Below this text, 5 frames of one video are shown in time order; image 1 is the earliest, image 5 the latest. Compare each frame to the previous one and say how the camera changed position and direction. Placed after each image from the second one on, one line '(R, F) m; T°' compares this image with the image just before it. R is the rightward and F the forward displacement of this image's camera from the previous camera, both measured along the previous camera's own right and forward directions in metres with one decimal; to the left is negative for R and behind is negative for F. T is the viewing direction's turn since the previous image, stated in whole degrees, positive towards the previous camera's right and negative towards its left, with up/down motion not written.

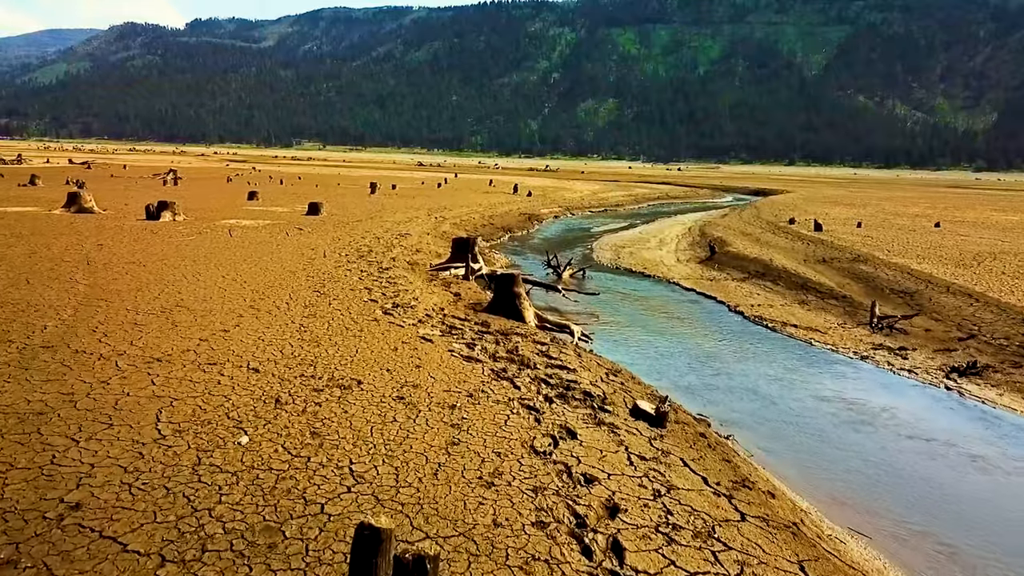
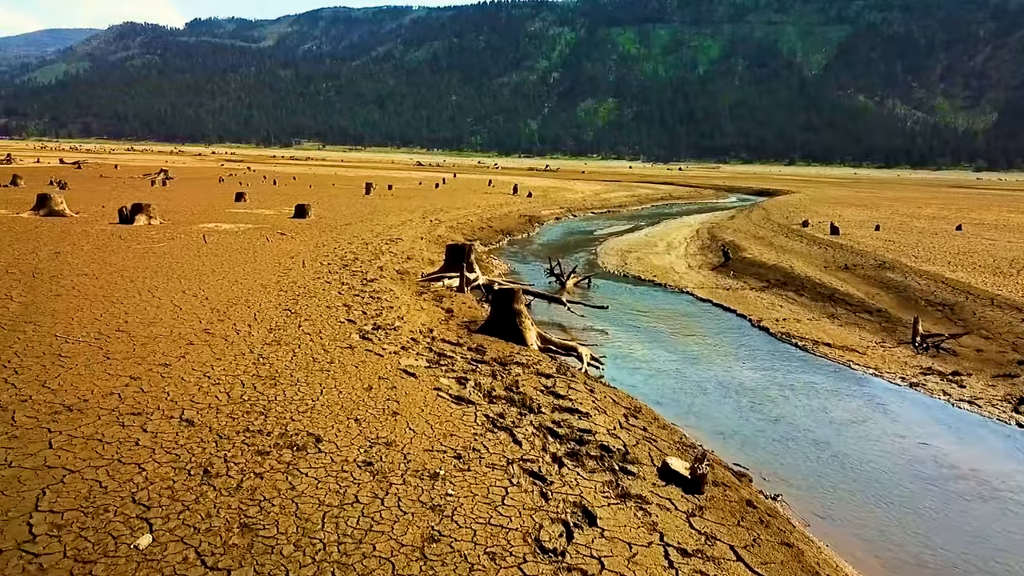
(0.0, +2.0) m; 0°
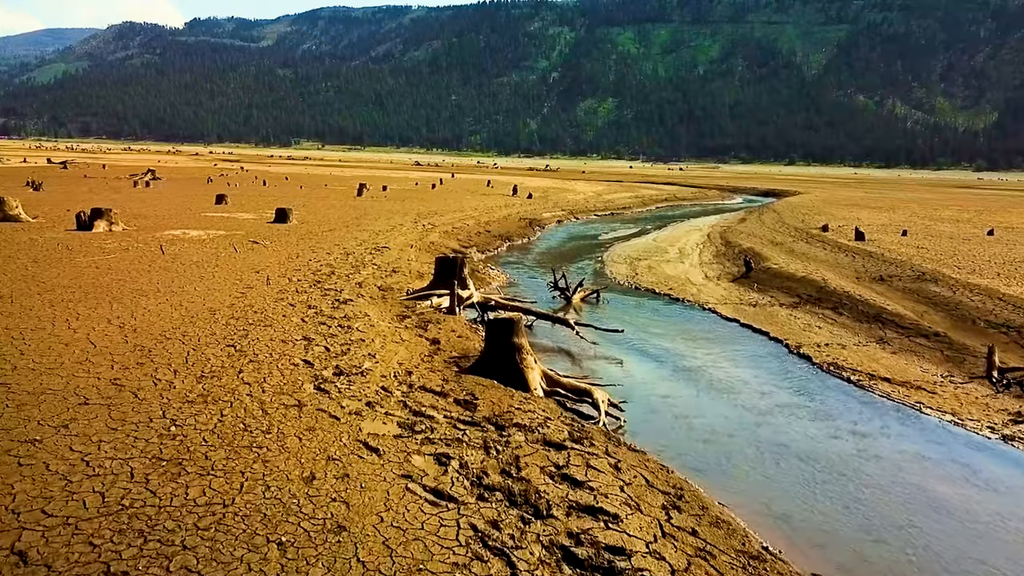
(0.0, +2.7) m; 0°
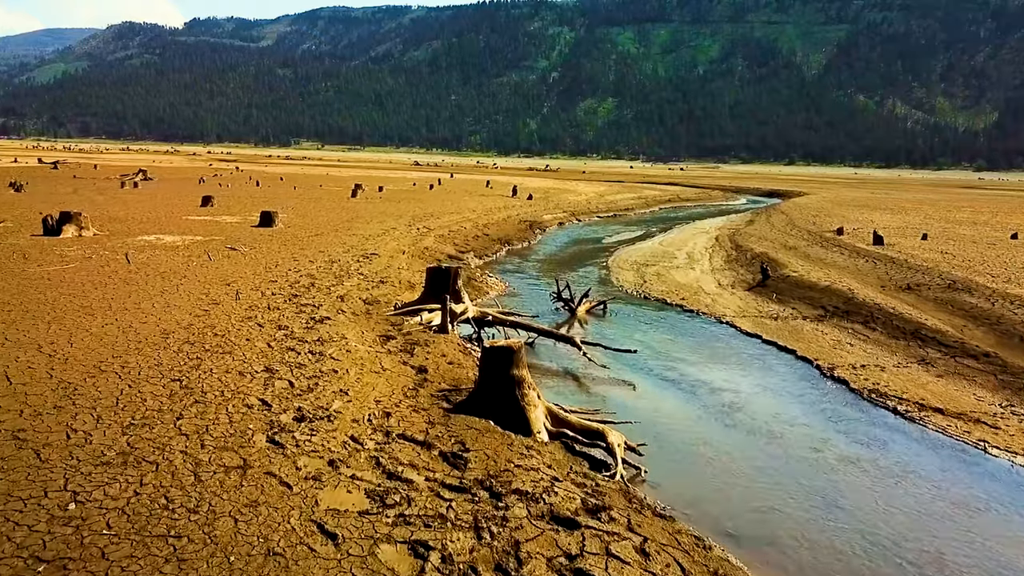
(0.0, +1.7) m; 0°
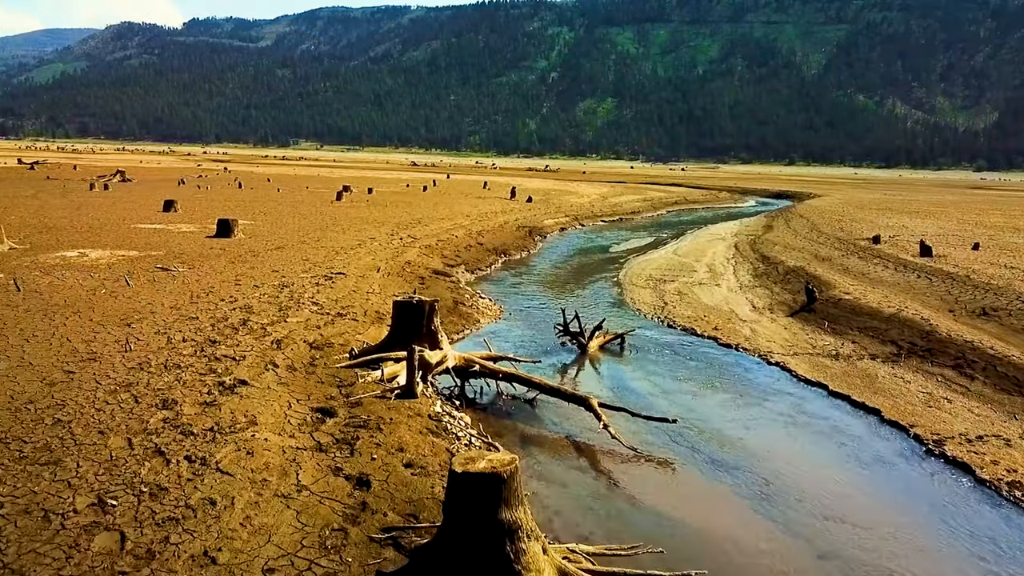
(+0.1, +3.9) m; 0°
